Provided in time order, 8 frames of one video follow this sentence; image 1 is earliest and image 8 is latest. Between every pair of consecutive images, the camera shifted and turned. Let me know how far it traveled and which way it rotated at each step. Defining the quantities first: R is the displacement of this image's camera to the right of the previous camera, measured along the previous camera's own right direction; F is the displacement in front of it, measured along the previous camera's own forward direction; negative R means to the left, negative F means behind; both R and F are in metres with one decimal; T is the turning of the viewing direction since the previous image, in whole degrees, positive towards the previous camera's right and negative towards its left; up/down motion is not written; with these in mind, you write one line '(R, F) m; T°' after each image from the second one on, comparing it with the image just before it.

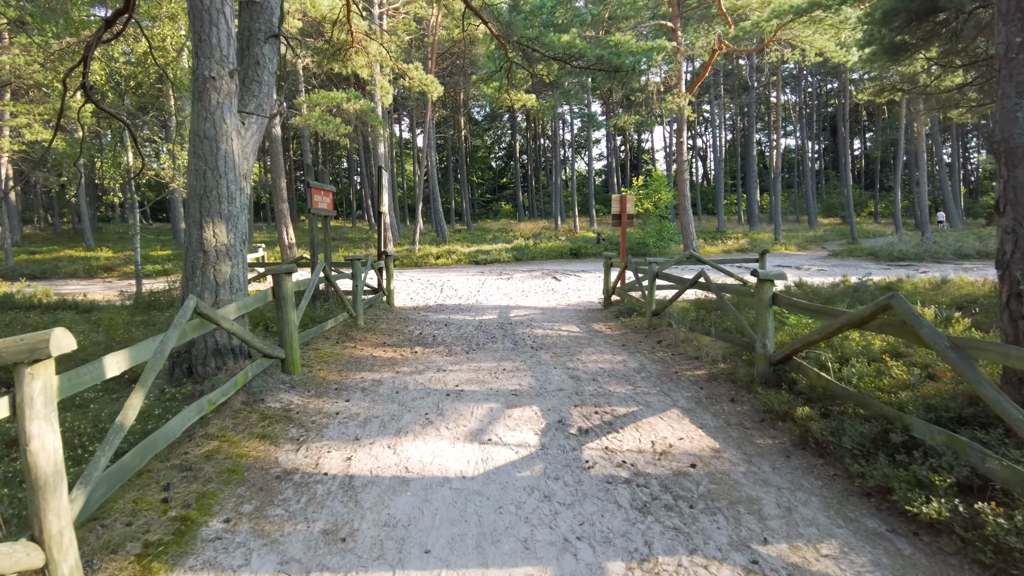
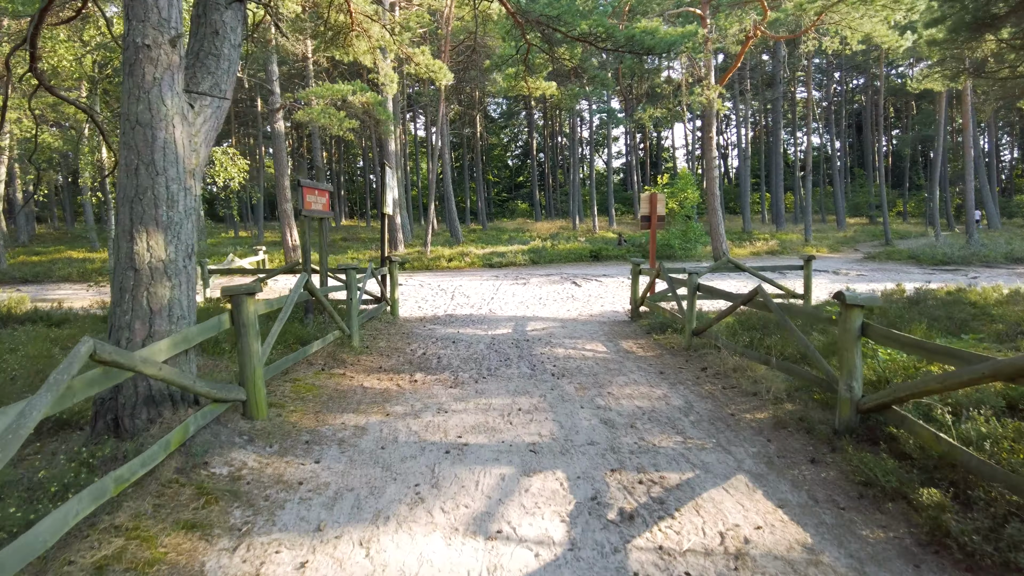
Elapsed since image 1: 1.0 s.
(0.0, +1.1) m; -1°
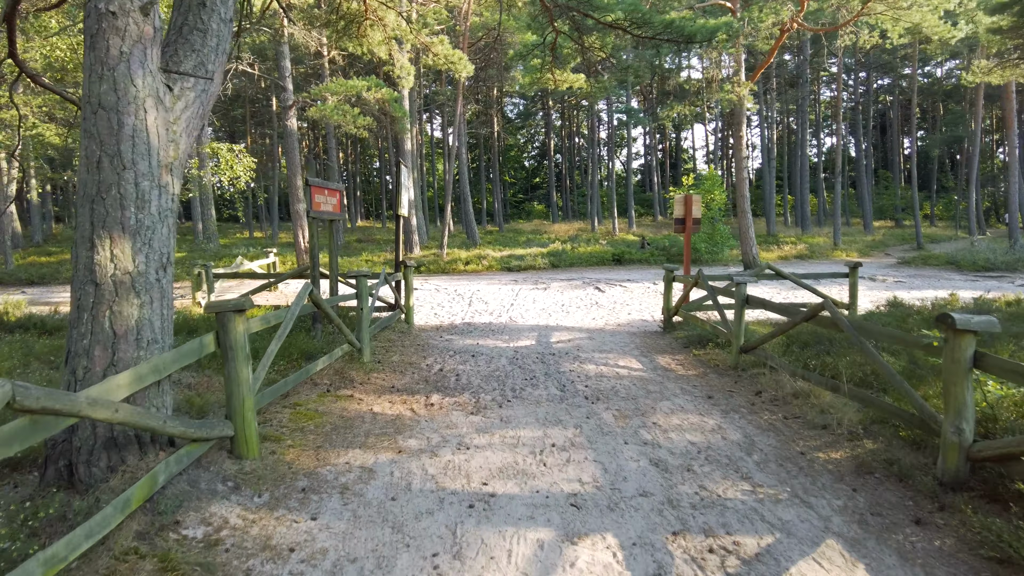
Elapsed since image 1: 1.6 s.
(-0.1, +0.7) m; -1°
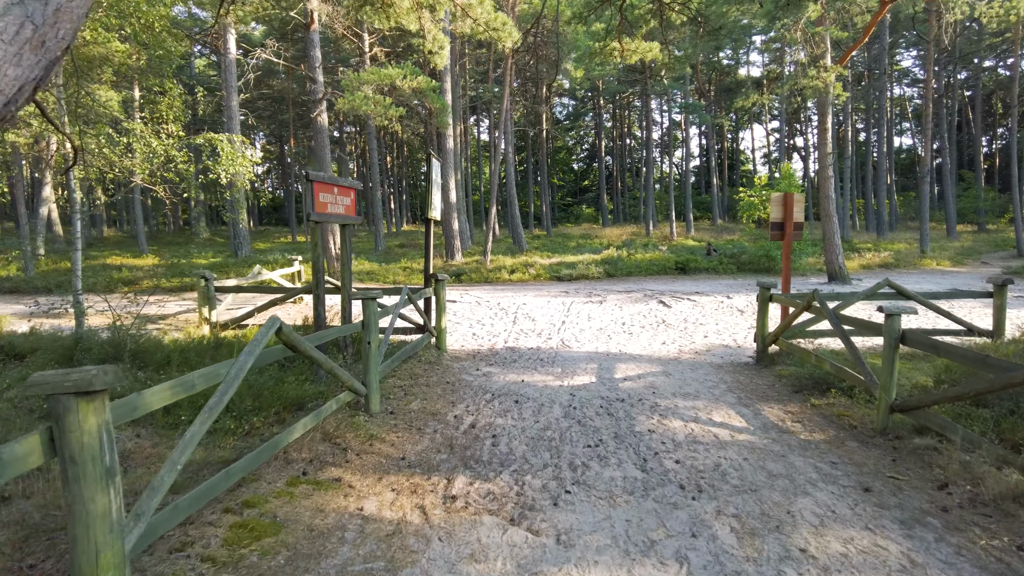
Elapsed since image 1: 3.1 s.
(-0.1, +1.7) m; -4°
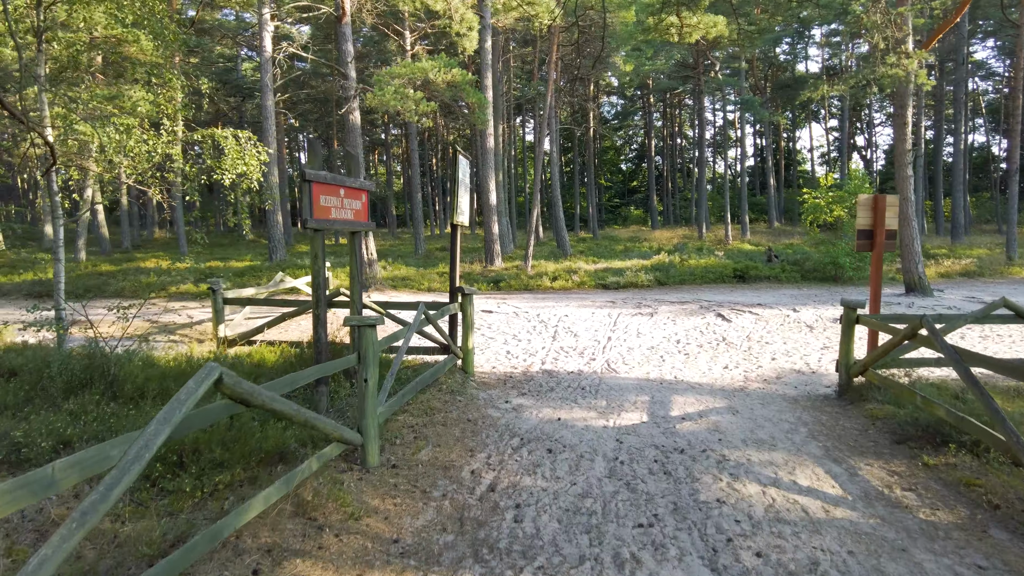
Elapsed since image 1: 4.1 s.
(+0.1, +1.0) m; -4°
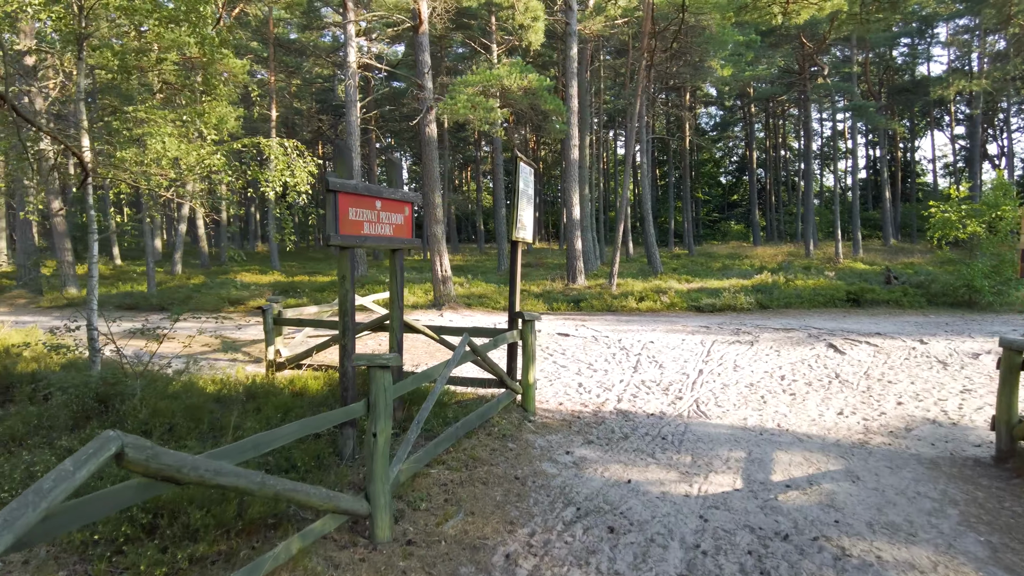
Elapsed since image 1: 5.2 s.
(+0.2, +0.9) m; -8°
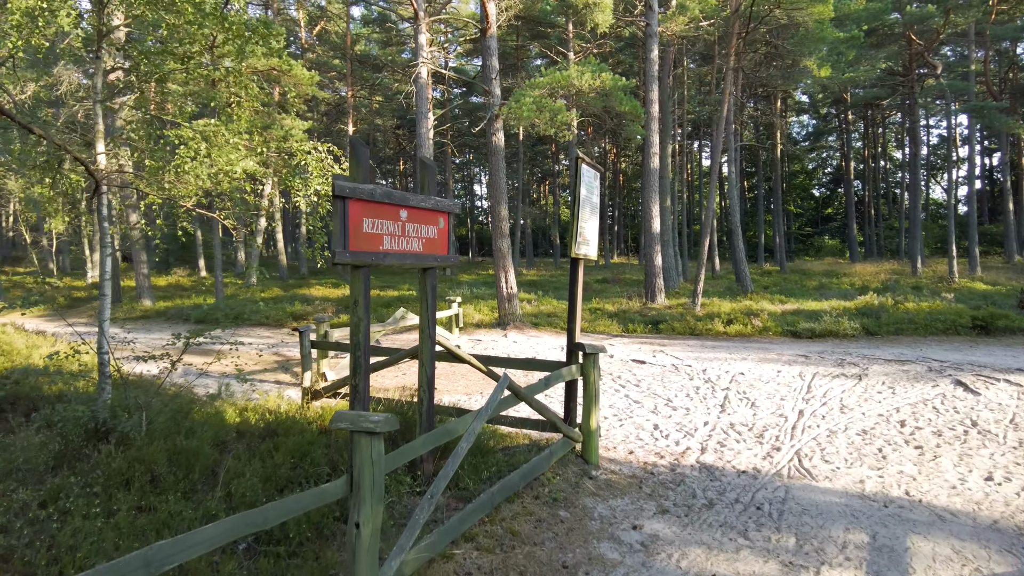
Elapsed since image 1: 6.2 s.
(+0.1, +0.9) m; -7°
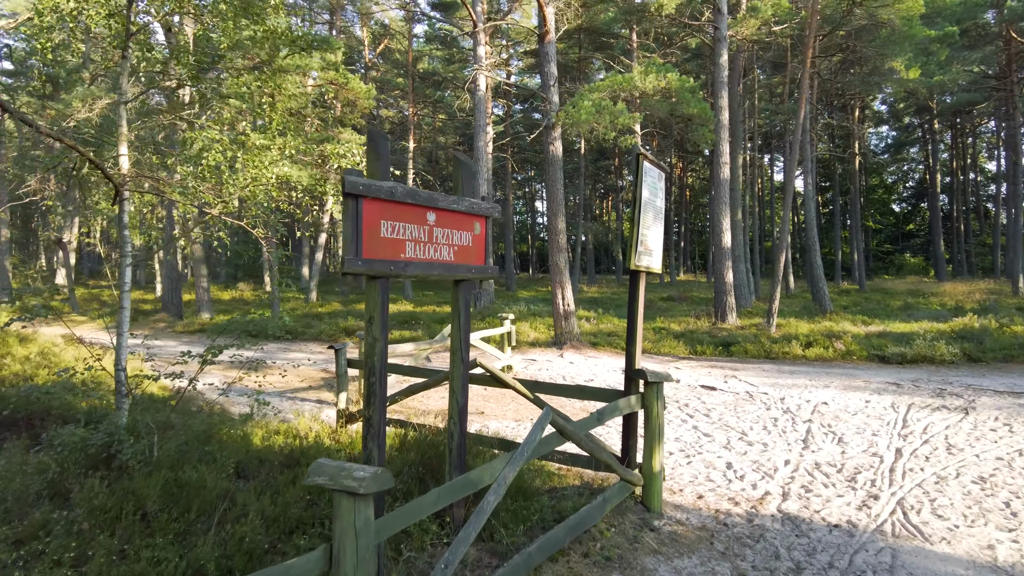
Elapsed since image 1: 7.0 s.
(+0.1, +0.6) m; -5°
